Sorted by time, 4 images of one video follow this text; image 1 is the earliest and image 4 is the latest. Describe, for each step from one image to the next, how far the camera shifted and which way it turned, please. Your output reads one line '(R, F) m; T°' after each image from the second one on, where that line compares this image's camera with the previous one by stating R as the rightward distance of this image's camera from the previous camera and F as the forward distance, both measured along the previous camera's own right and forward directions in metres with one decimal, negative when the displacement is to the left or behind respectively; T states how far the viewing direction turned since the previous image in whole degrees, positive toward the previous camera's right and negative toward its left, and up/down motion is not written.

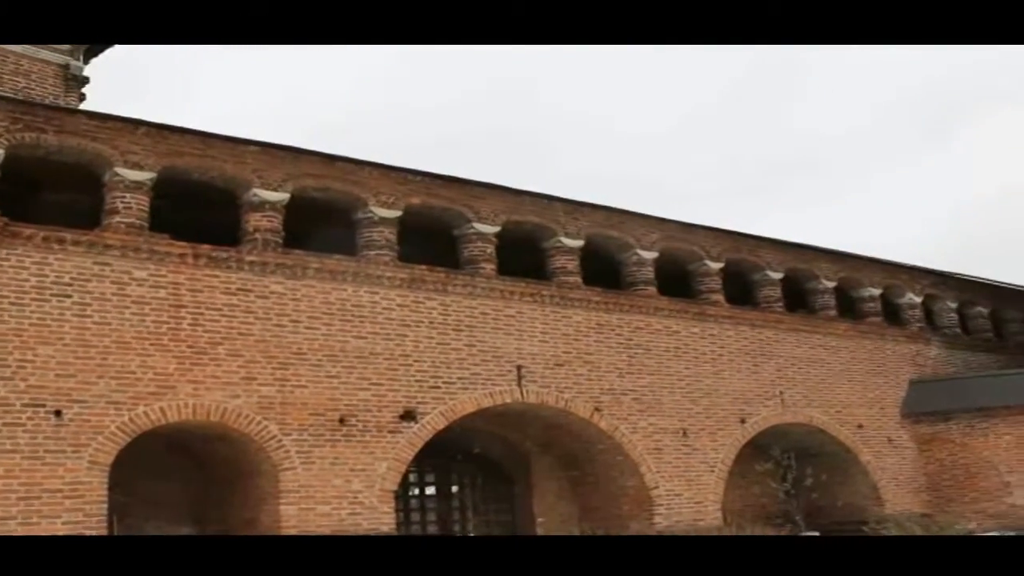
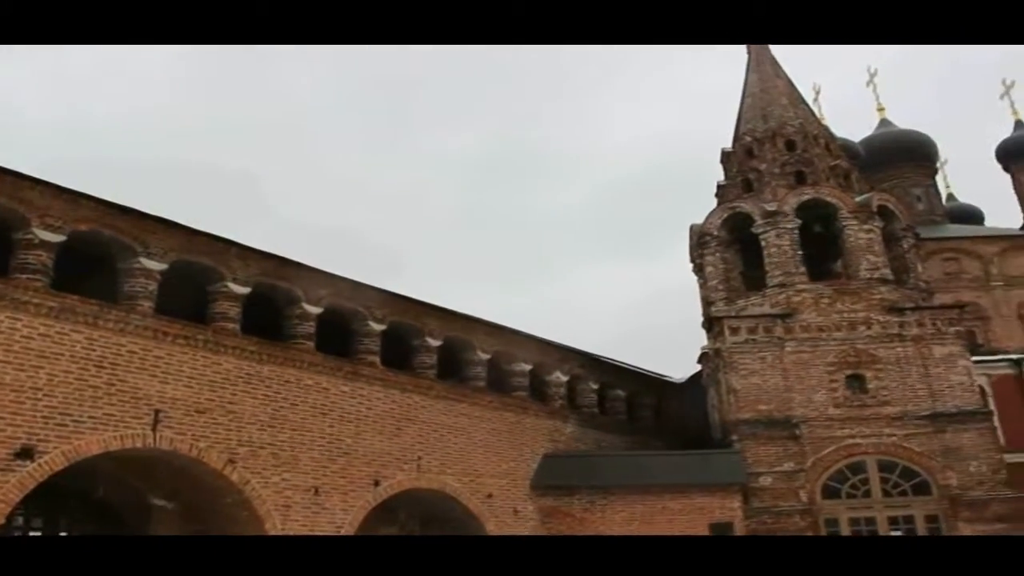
(+2.5, +0.7) m; +15°
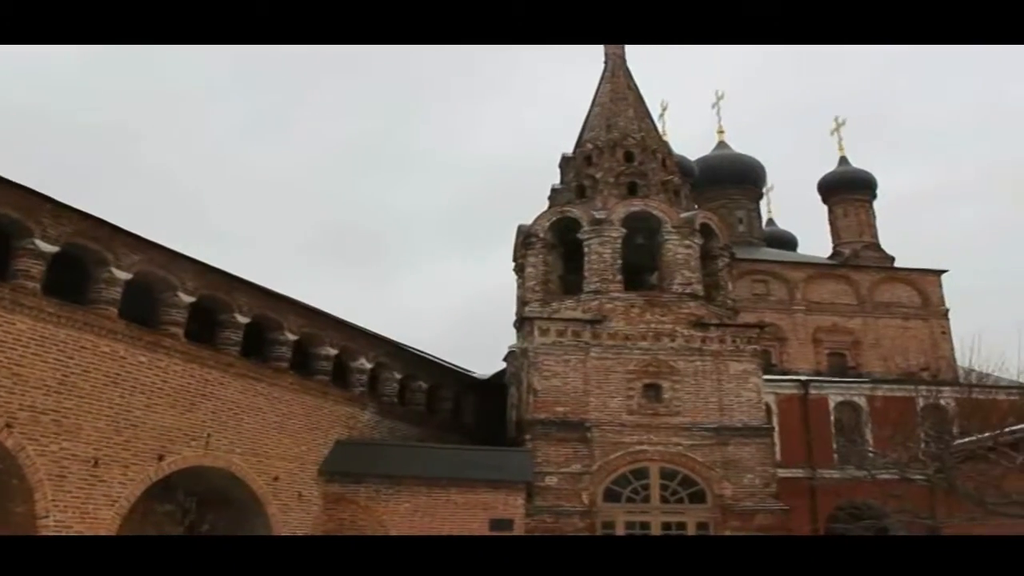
(+1.8, -0.1) m; +8°
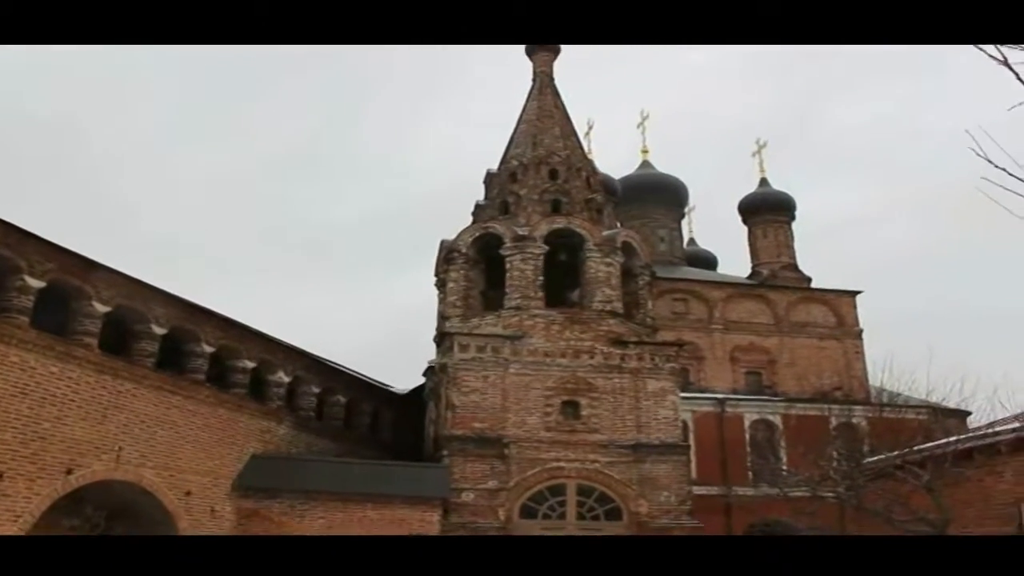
(+0.2, 0.0) m; +4°
